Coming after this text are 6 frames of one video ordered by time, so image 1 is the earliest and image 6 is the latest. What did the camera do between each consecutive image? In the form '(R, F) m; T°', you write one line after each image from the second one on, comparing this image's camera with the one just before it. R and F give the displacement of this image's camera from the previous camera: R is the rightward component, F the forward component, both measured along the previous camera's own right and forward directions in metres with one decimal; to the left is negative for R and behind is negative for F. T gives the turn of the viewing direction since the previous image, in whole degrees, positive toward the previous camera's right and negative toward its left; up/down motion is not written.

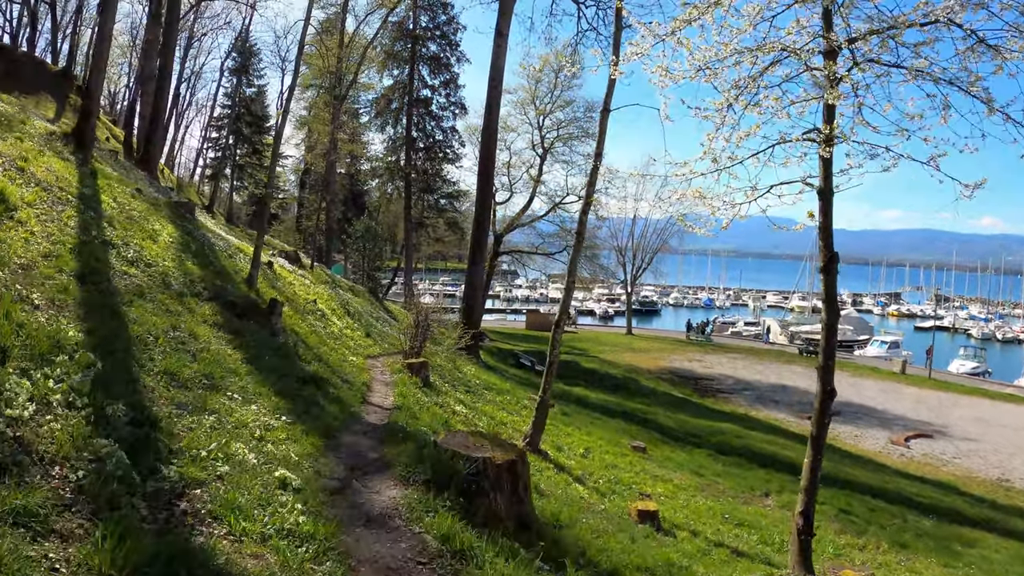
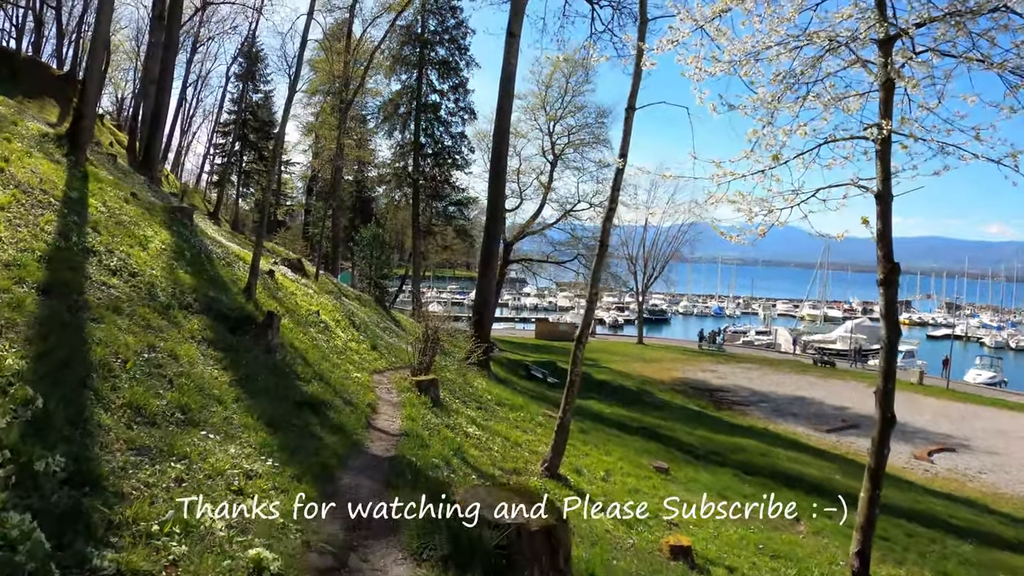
(-0.2, +0.8) m; -1°
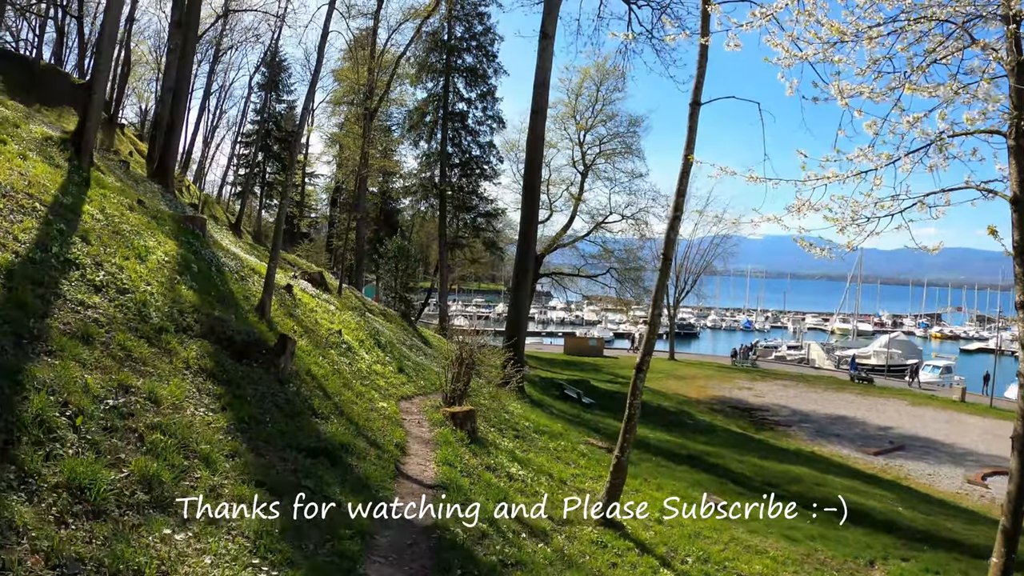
(-0.4, +1.3) m; -2°
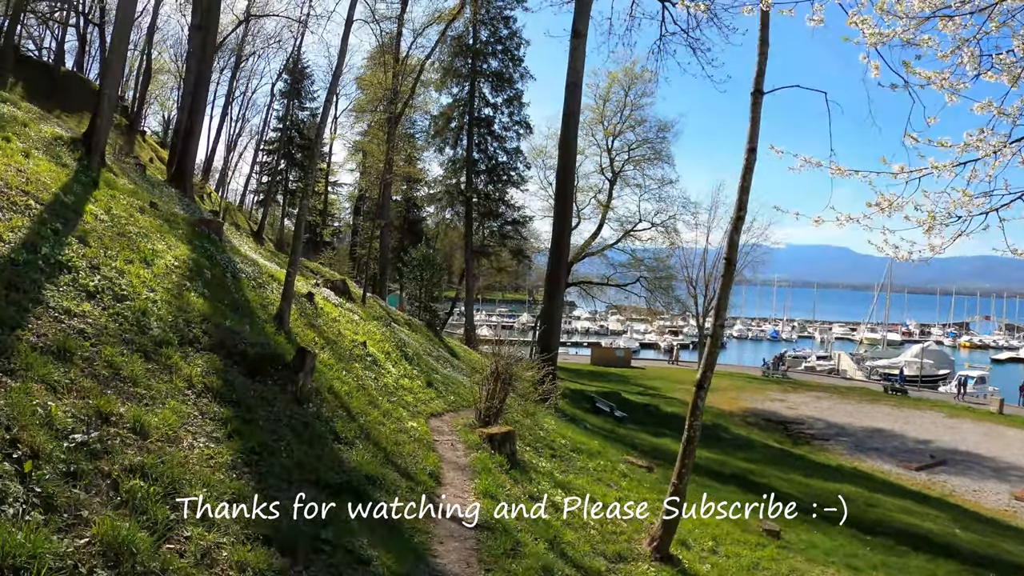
(-0.3, +0.9) m; -2°
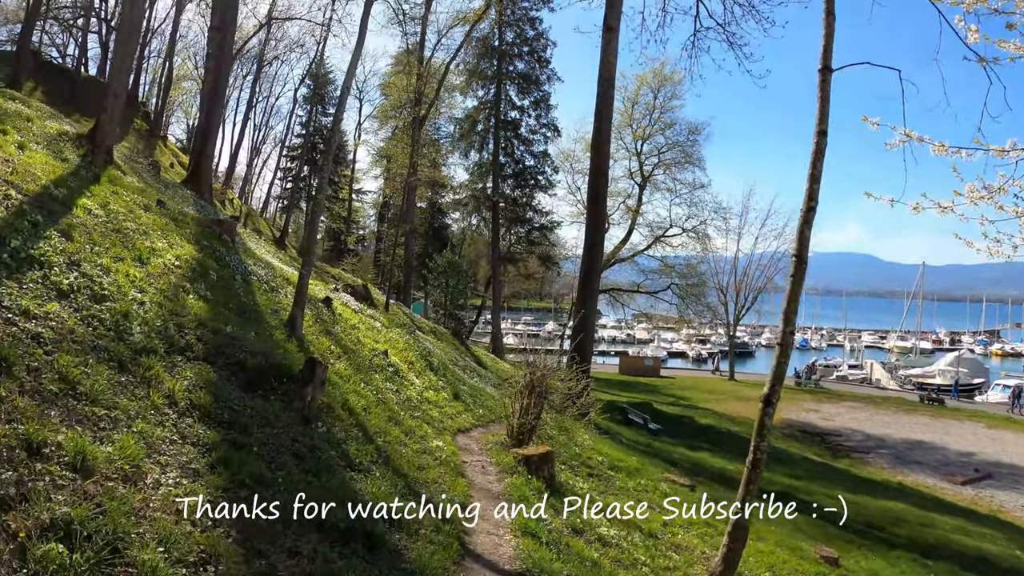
(-0.2, +0.9) m; -2°
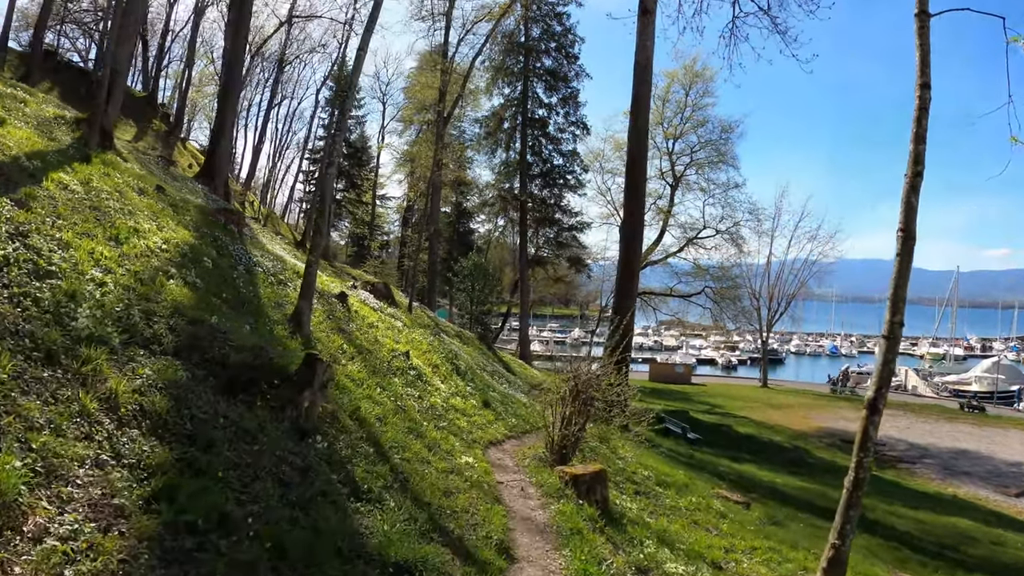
(-0.2, +1.1) m; -2°
